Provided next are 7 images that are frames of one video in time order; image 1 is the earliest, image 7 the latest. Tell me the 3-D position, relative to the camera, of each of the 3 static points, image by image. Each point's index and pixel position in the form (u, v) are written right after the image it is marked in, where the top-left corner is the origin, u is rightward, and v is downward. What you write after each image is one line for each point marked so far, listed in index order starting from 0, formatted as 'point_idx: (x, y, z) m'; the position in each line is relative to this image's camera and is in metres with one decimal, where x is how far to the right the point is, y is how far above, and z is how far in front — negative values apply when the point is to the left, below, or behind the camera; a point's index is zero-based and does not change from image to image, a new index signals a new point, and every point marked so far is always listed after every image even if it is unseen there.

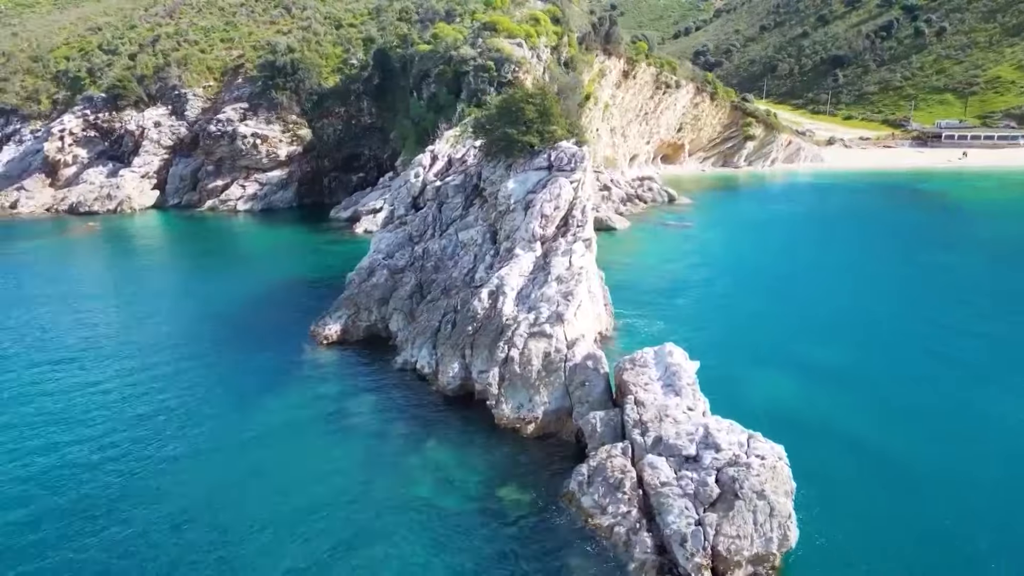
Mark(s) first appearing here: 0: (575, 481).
0: (+1.5, -4.5, +16.2) m
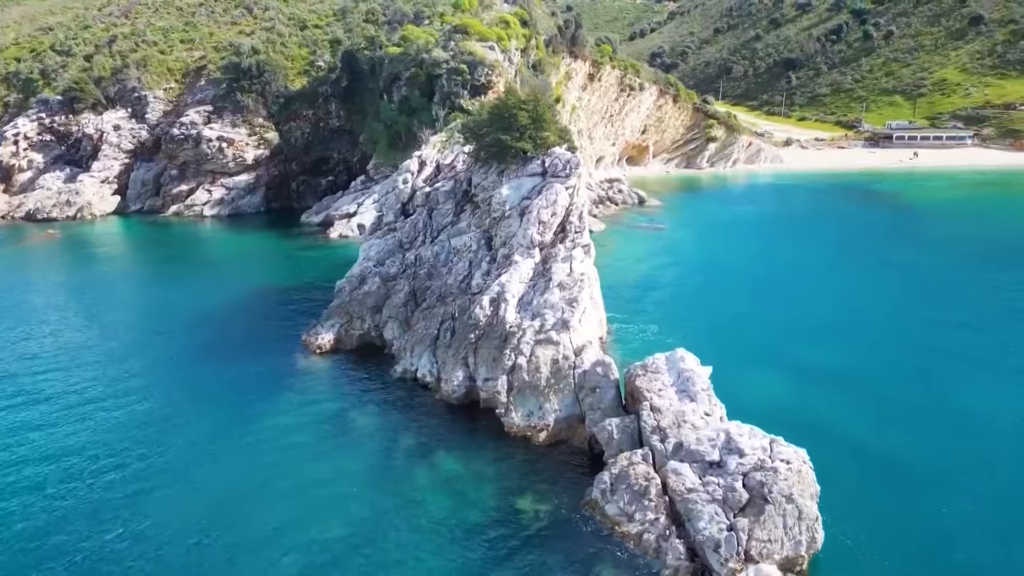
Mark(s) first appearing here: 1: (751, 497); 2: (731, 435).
0: (+2.0, -4.7, +16.3) m
1: (+5.0, -4.3, +14.3) m
2: (+5.0, -3.3, +15.8) m
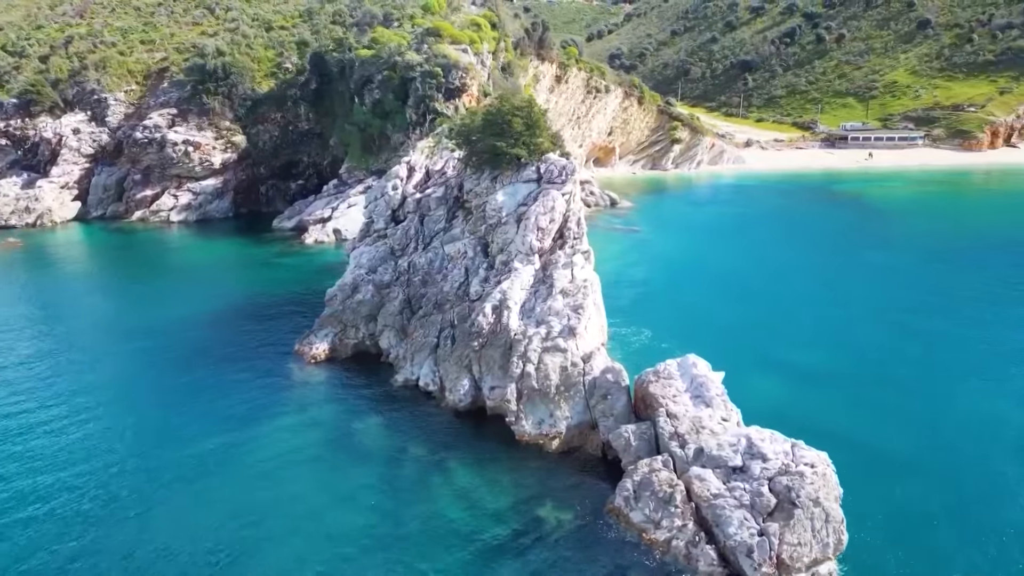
0: (+2.6, -4.9, +16.4) m
1: (+5.6, -4.5, +14.6) m
2: (+5.5, -3.5, +16.0) m
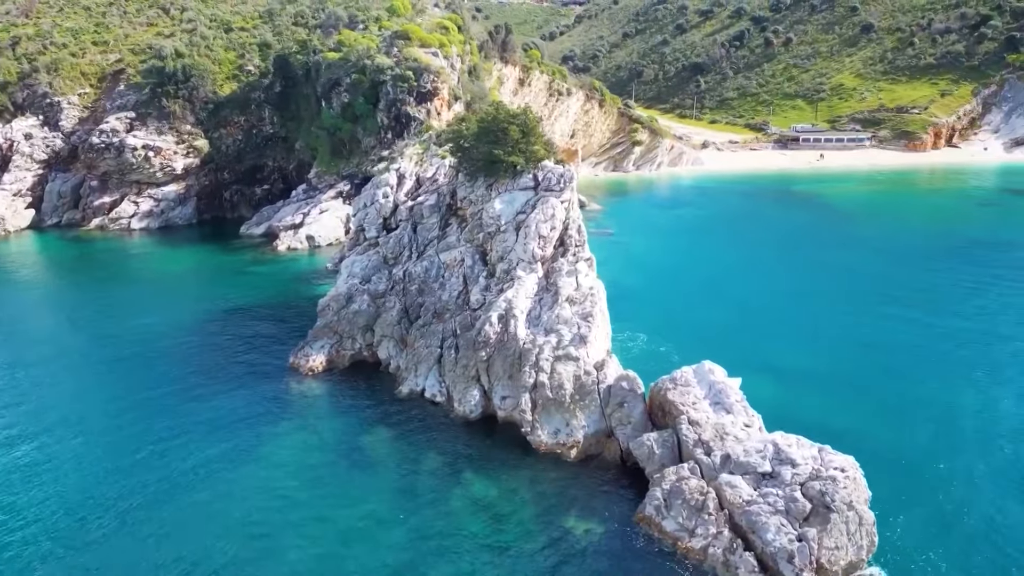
0: (+3.3, -5.2, +16.5) m
1: (+6.5, -4.7, +14.9) m
2: (+6.3, -3.7, +16.3) m
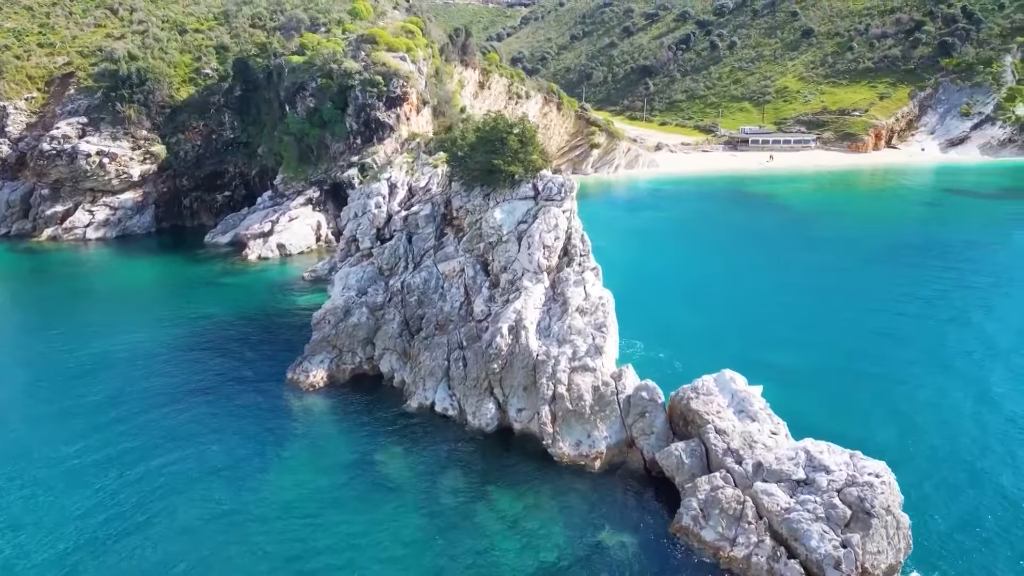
0: (+4.2, -5.5, +16.7) m
1: (+7.5, -4.9, +15.3) m
2: (+7.2, -4.0, +16.7) m
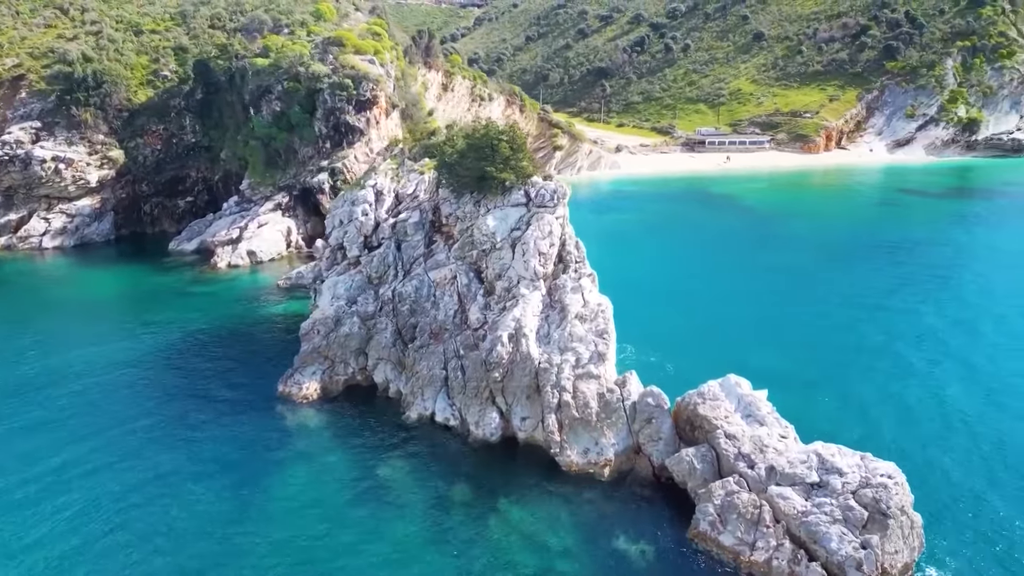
0: (+4.7, -5.7, +16.9) m
1: (+8.0, -5.1, +15.7) m
2: (+7.6, -4.1, +17.0) m
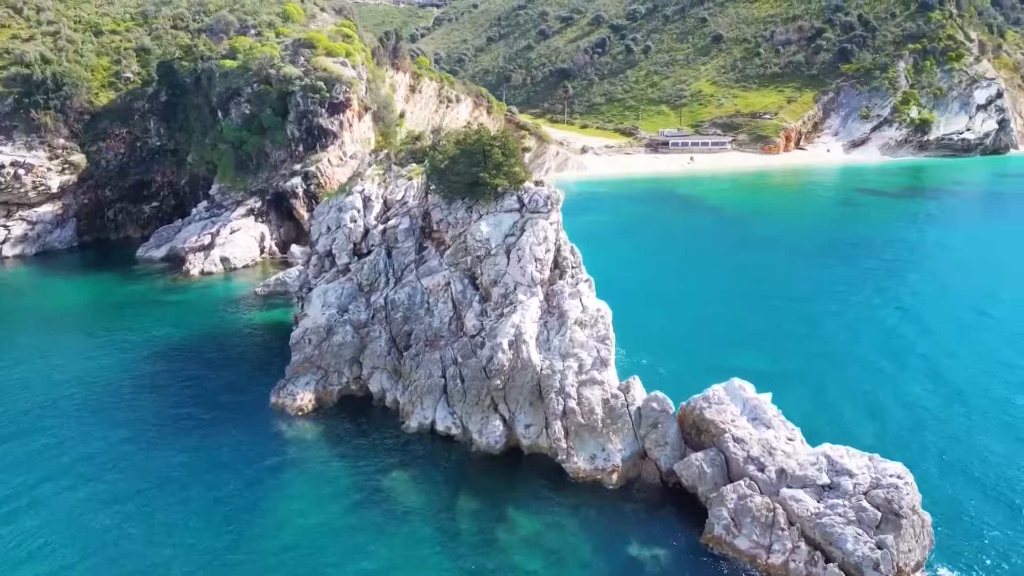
0: (+5.1, -5.8, +17.0) m
1: (+8.4, -5.2, +16.0) m
2: (+8.0, -4.2, +17.4) m
